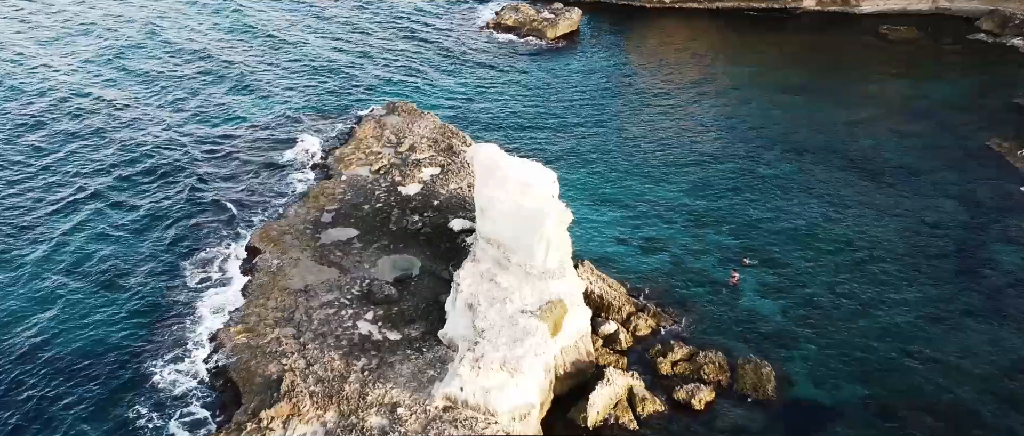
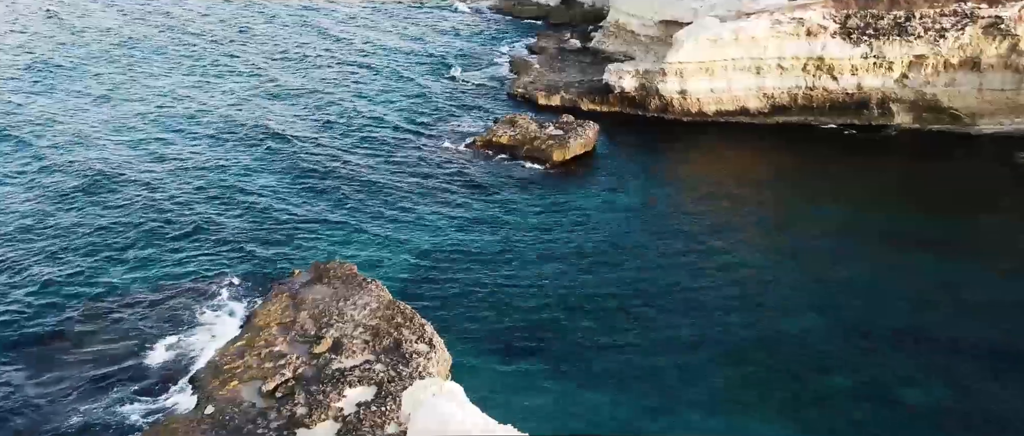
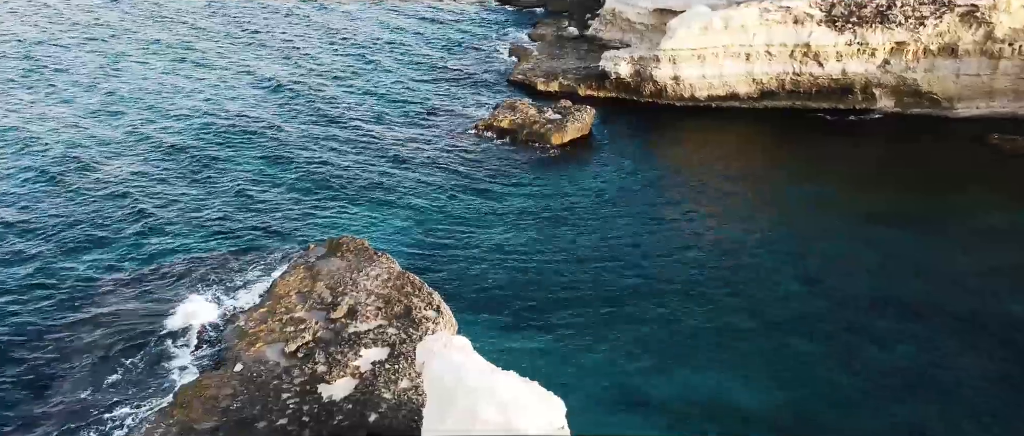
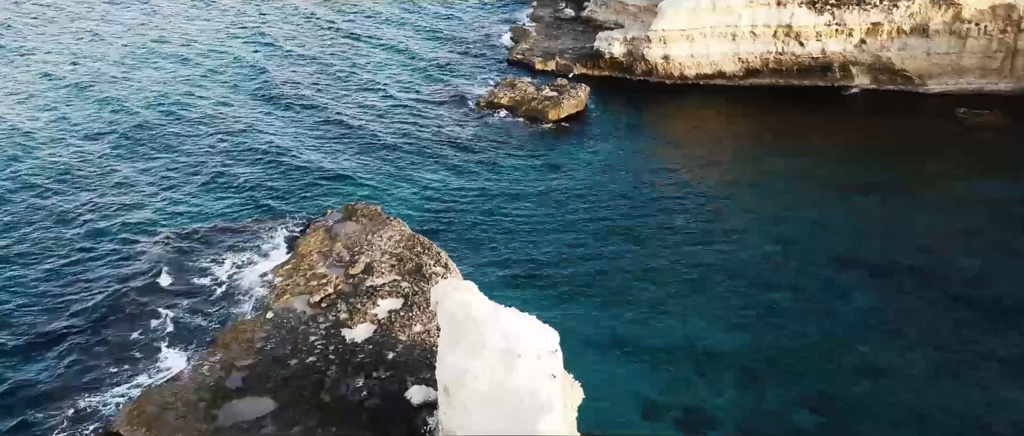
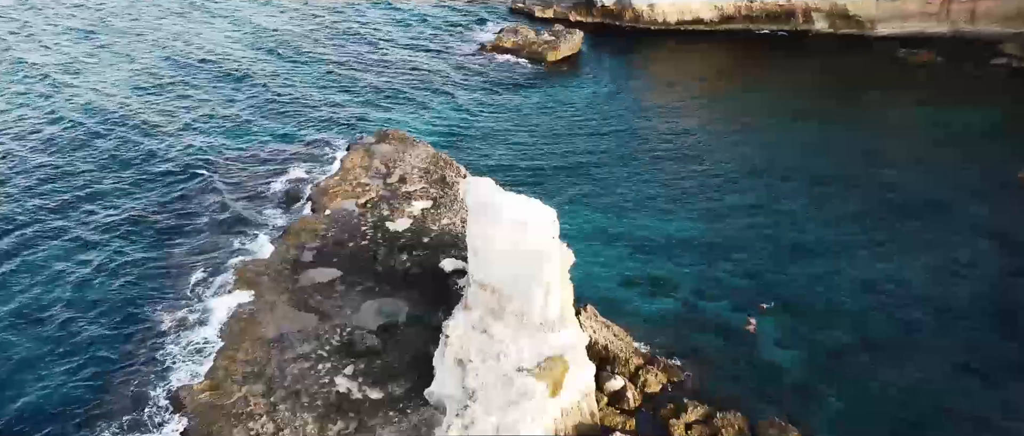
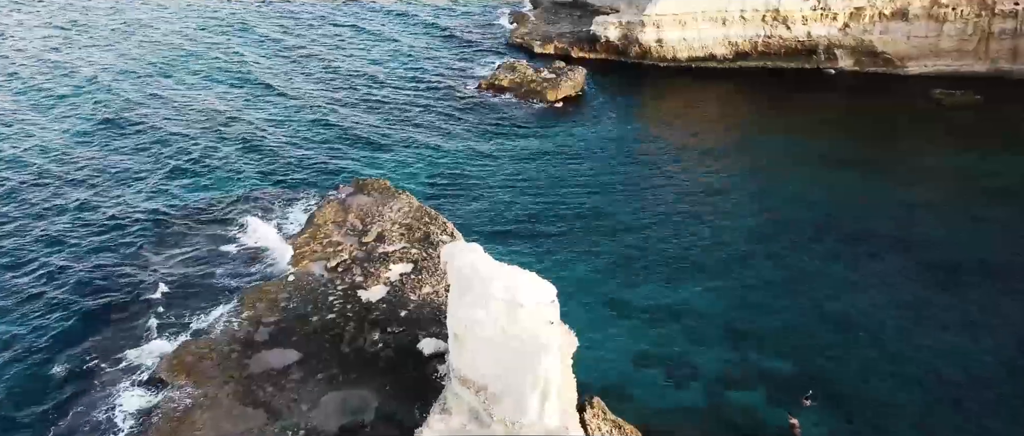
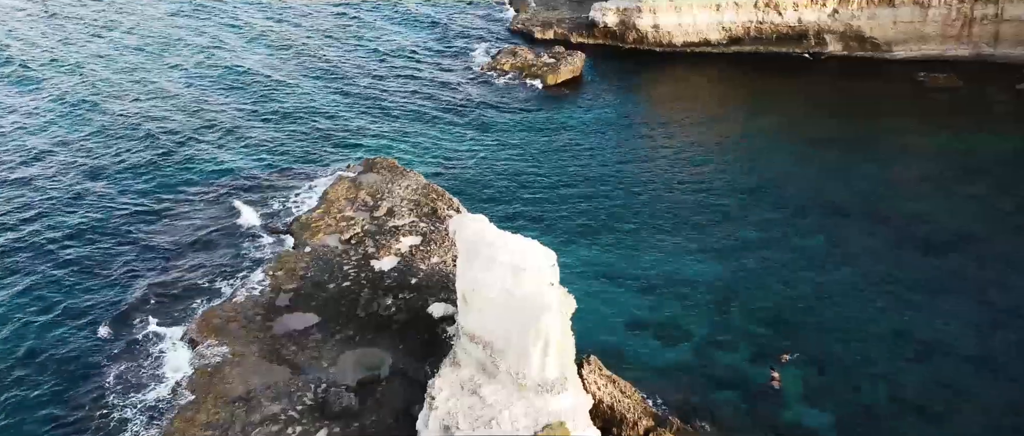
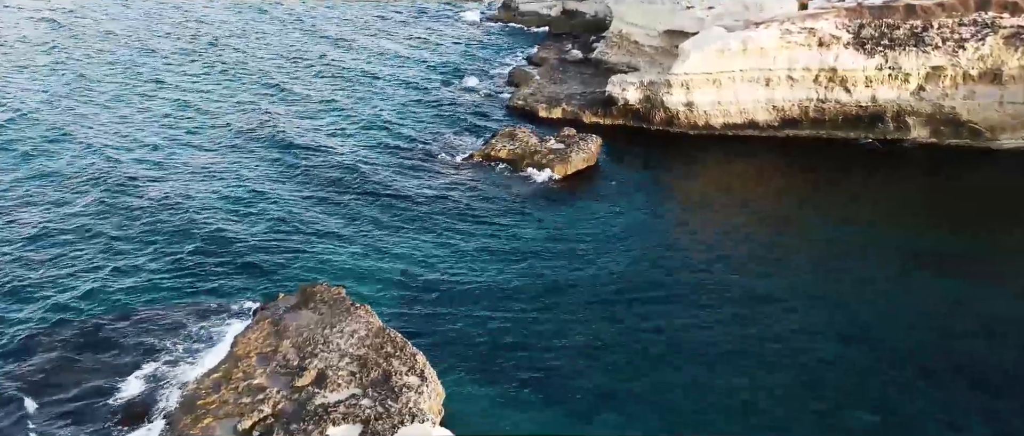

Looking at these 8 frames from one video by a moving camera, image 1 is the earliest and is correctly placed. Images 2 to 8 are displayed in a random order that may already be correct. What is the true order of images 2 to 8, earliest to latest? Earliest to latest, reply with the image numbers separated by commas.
5, 7, 6, 4, 3, 2, 8
